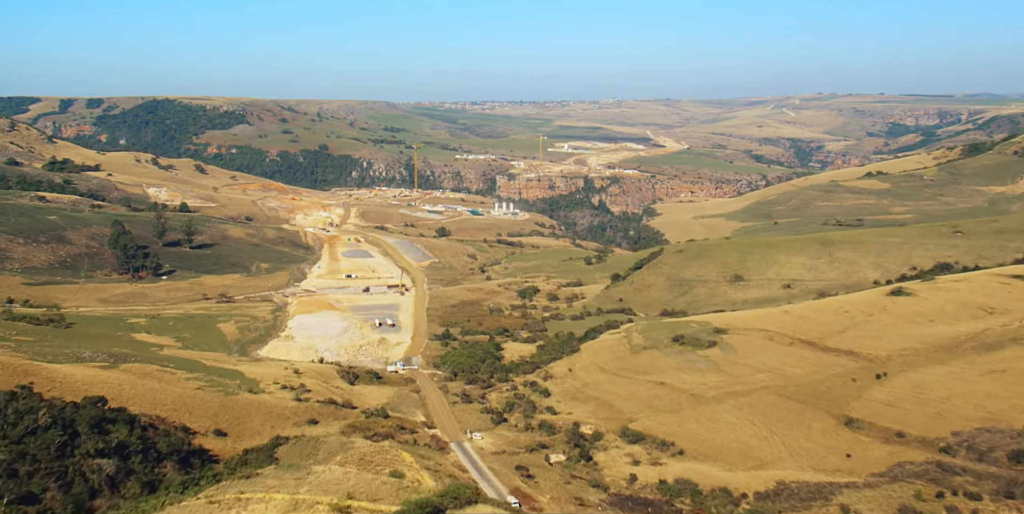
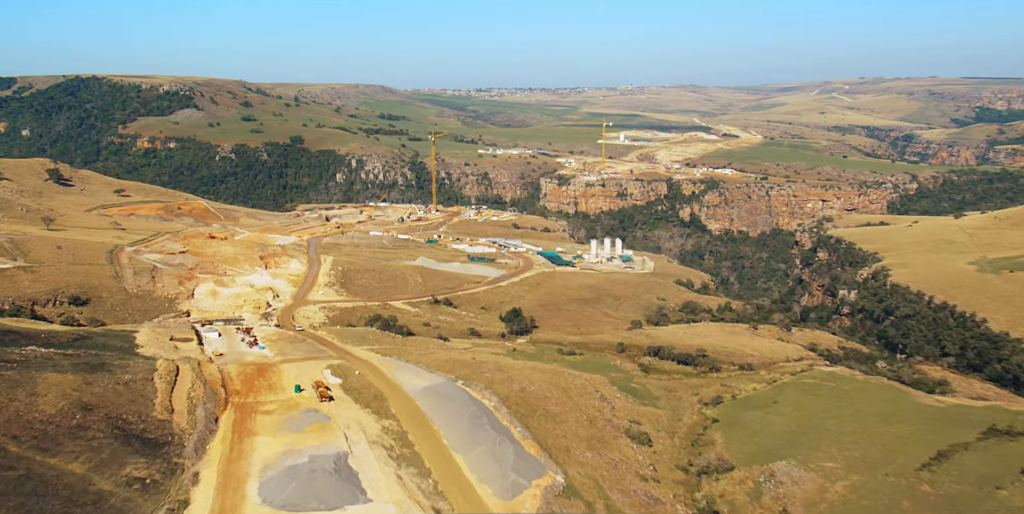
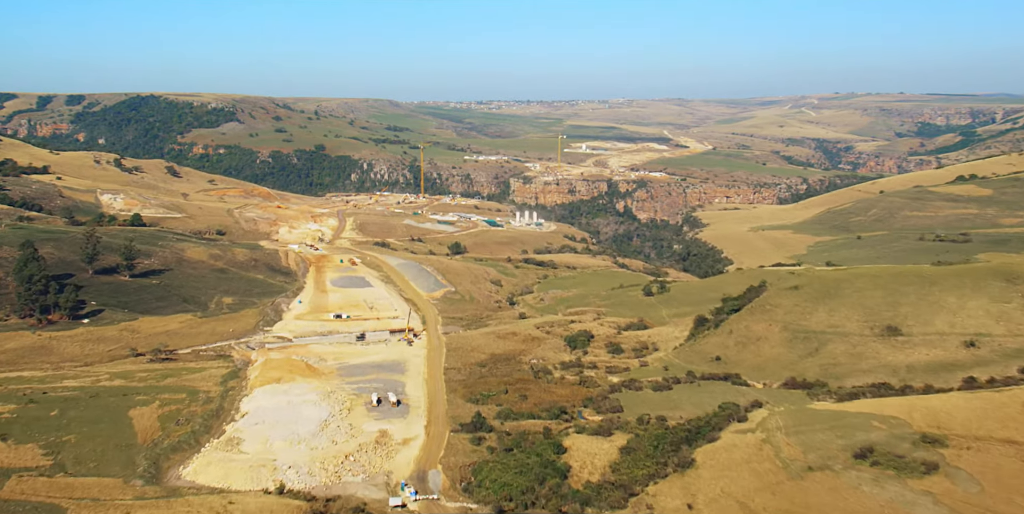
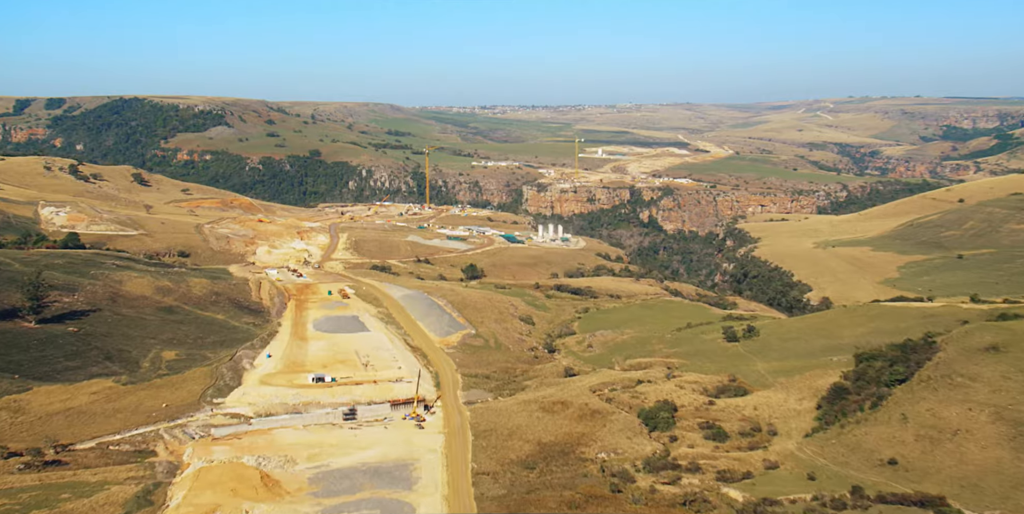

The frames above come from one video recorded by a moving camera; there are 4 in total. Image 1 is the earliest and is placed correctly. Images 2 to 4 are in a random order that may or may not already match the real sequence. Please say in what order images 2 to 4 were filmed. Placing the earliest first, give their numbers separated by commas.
3, 4, 2
